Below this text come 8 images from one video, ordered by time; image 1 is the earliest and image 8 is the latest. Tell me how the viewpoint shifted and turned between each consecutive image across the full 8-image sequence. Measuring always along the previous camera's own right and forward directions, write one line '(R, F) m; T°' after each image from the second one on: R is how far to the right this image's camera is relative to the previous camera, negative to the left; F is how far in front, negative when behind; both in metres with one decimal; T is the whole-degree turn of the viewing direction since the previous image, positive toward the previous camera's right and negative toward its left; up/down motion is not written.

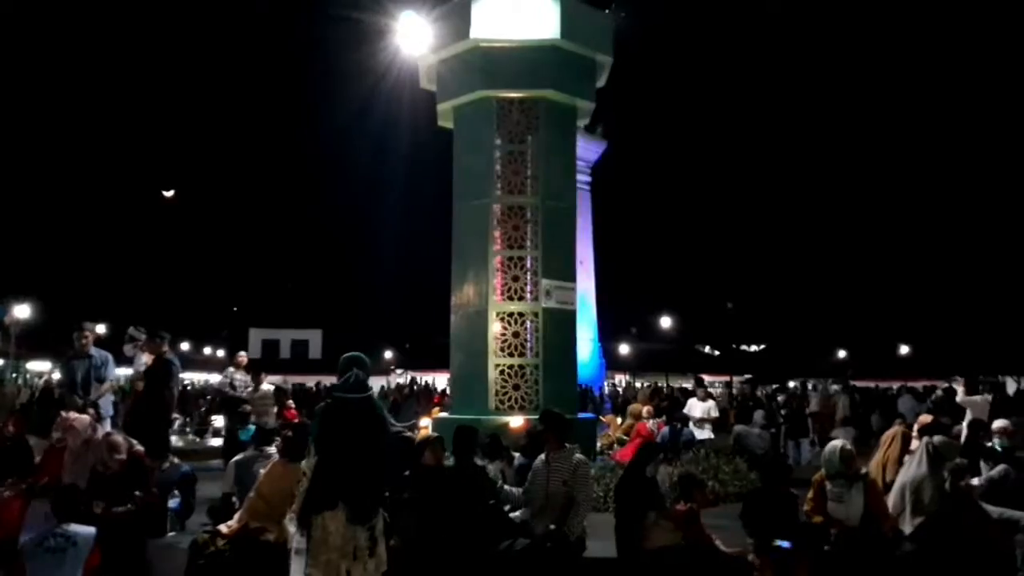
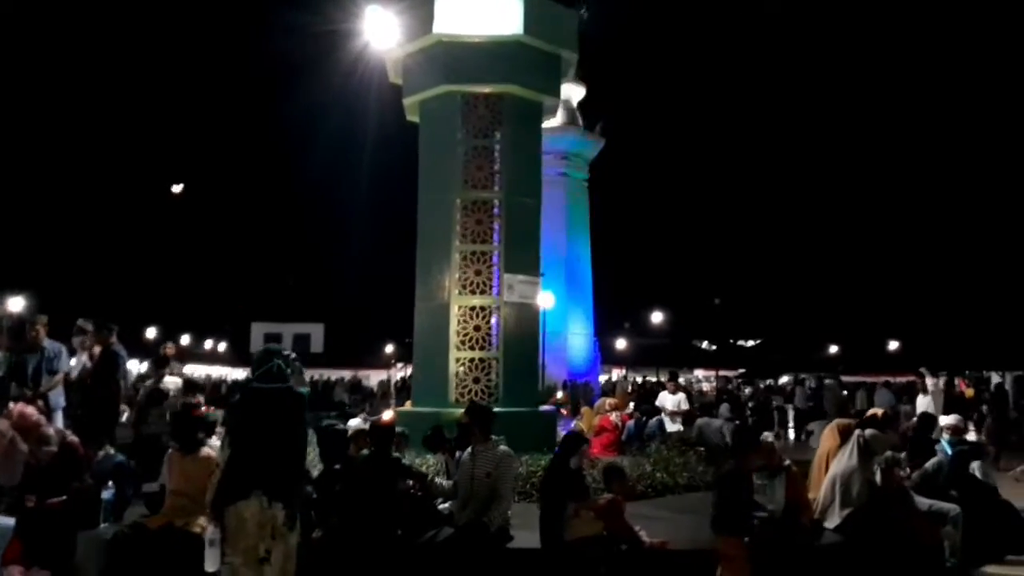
(+0.6, -0.1) m; -1°
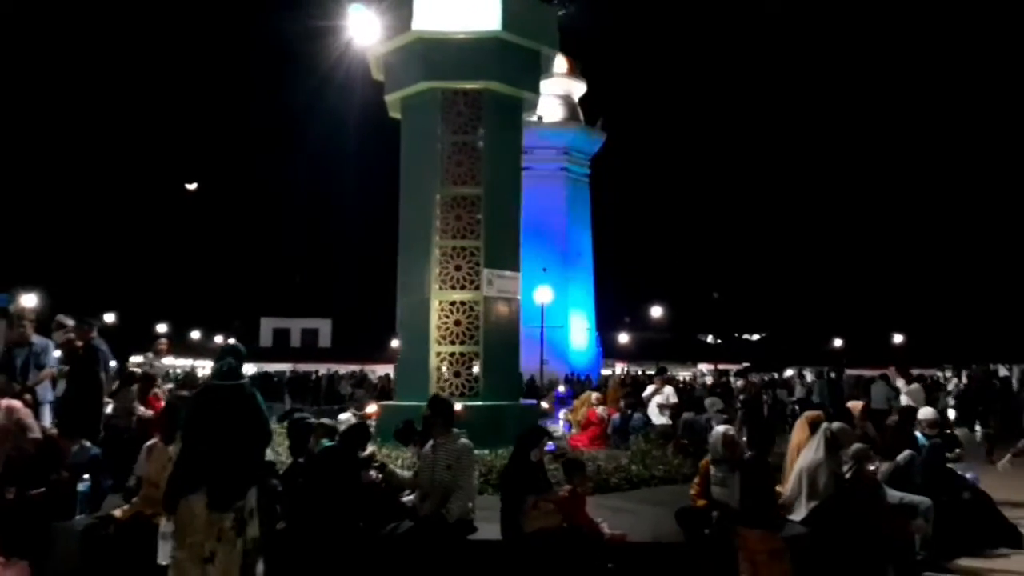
(+0.4, -0.1) m; -1°
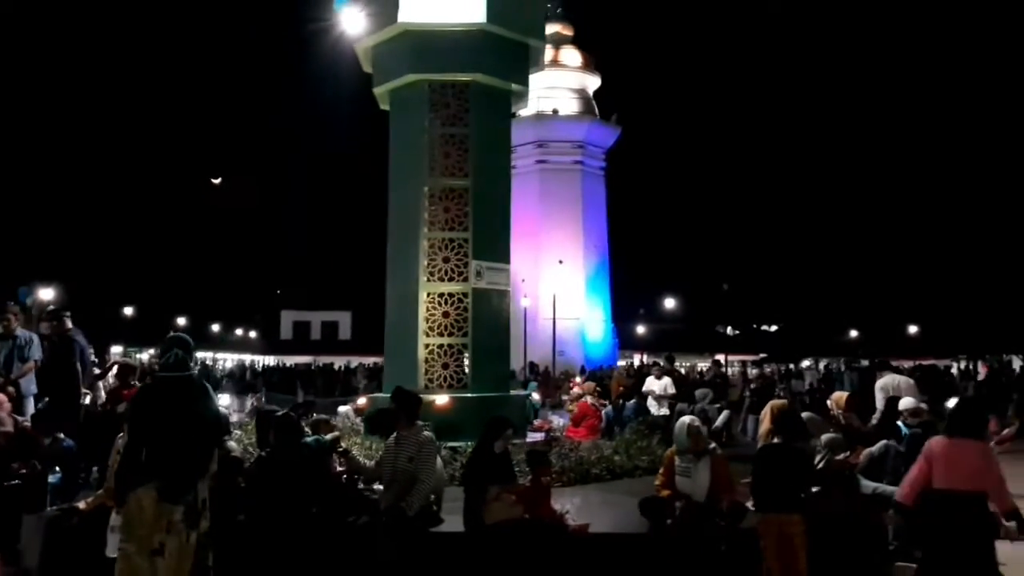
(+0.5, 0.0) m; -2°
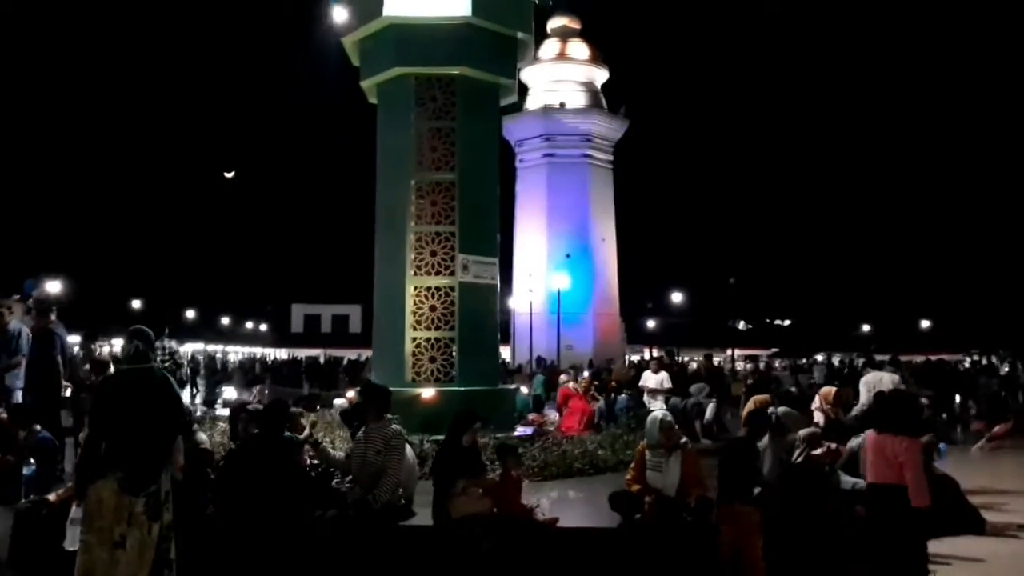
(+0.4, +0.1) m; -1°
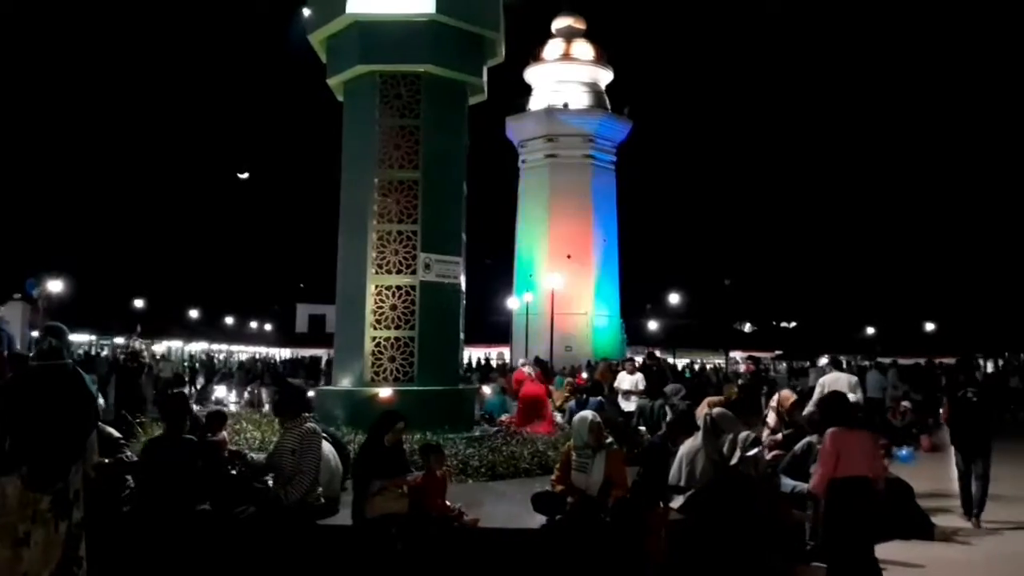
(+0.7, +0.1) m; -1°
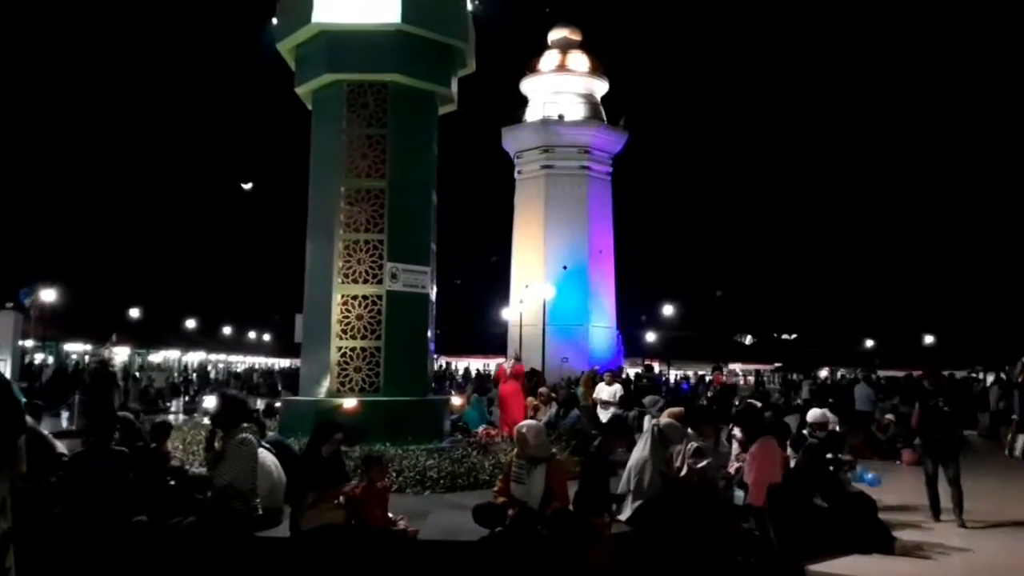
(+0.5, +0.1) m; -1°
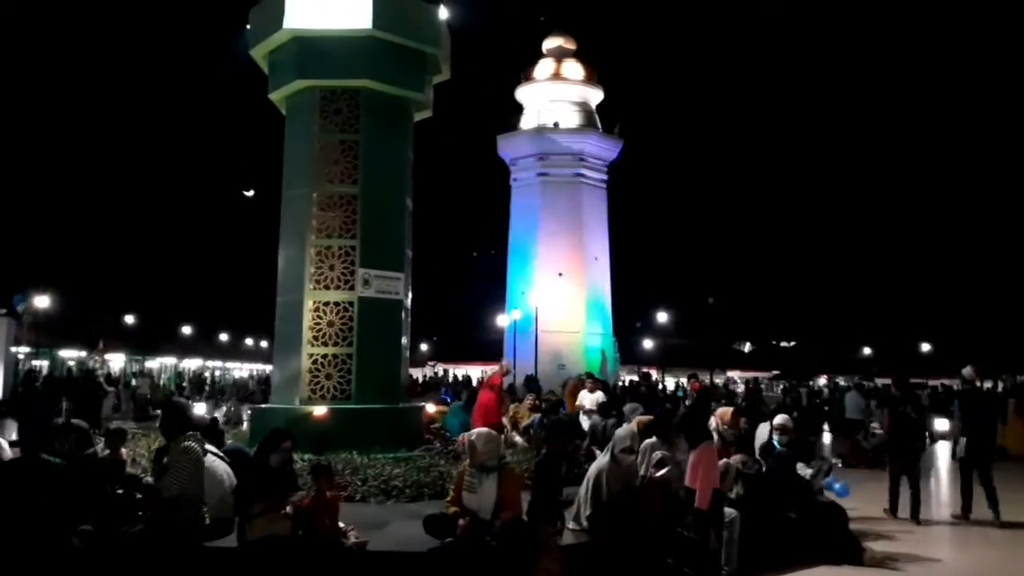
(+0.4, +0.1) m; 0°
